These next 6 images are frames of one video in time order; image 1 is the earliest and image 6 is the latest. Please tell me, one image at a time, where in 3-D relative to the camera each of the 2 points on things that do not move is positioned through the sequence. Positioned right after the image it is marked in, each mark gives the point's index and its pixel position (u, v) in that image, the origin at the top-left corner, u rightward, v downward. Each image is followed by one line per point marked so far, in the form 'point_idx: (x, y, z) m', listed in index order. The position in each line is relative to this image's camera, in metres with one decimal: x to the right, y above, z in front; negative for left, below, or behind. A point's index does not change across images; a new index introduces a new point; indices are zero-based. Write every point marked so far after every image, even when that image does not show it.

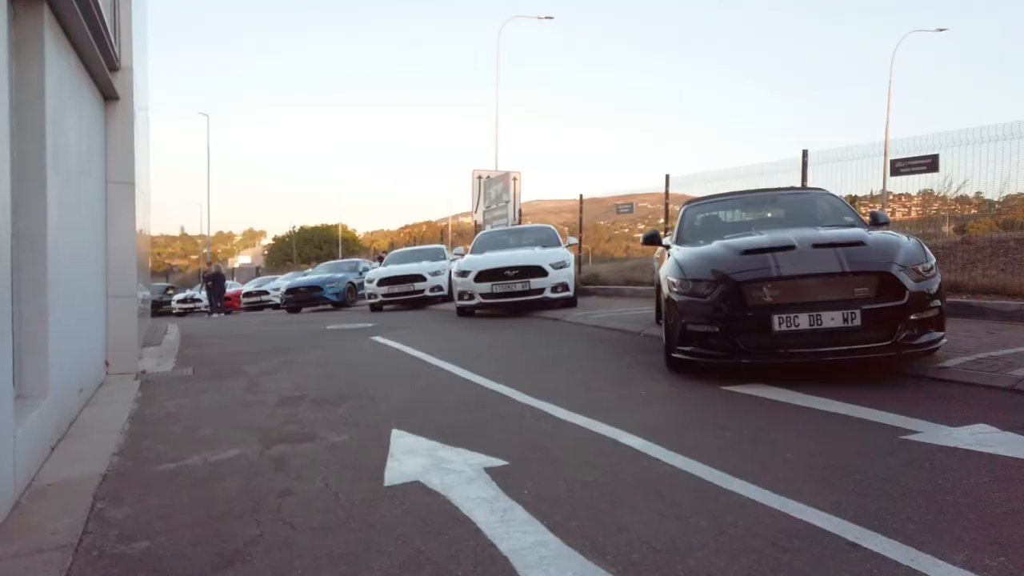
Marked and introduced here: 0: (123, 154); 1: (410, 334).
0: (-4.1, +1.4, +8.0) m
1: (-1.4, -0.6, +10.7) m
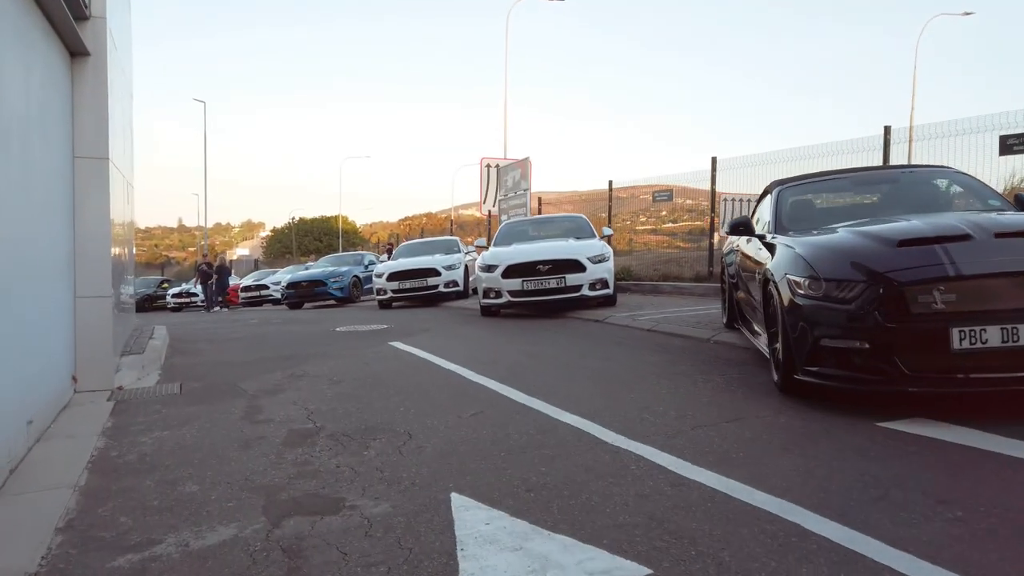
0: (-3.7, +1.4, +6.6) m
1: (-1.0, -0.6, +9.3) m
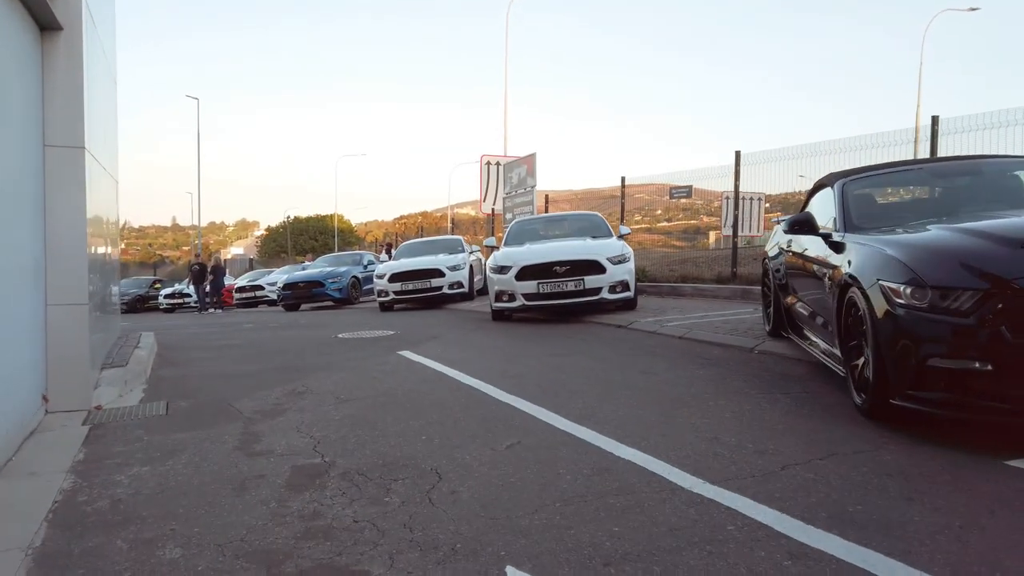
0: (-3.4, +1.4, +5.8) m
1: (-0.8, -0.7, +8.6) m
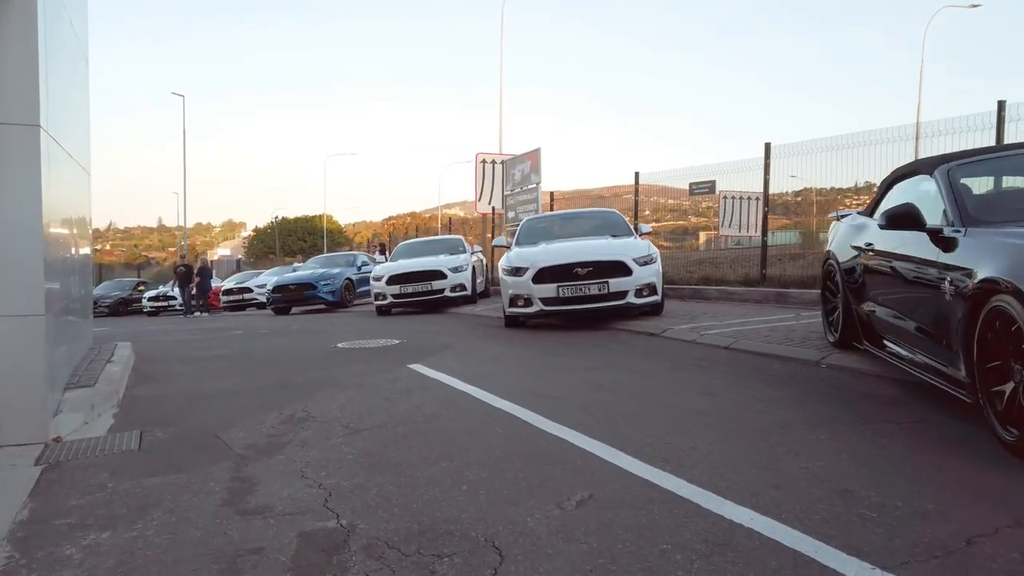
0: (-3.2, +1.3, +4.8) m
1: (-0.5, -0.7, +7.6) m
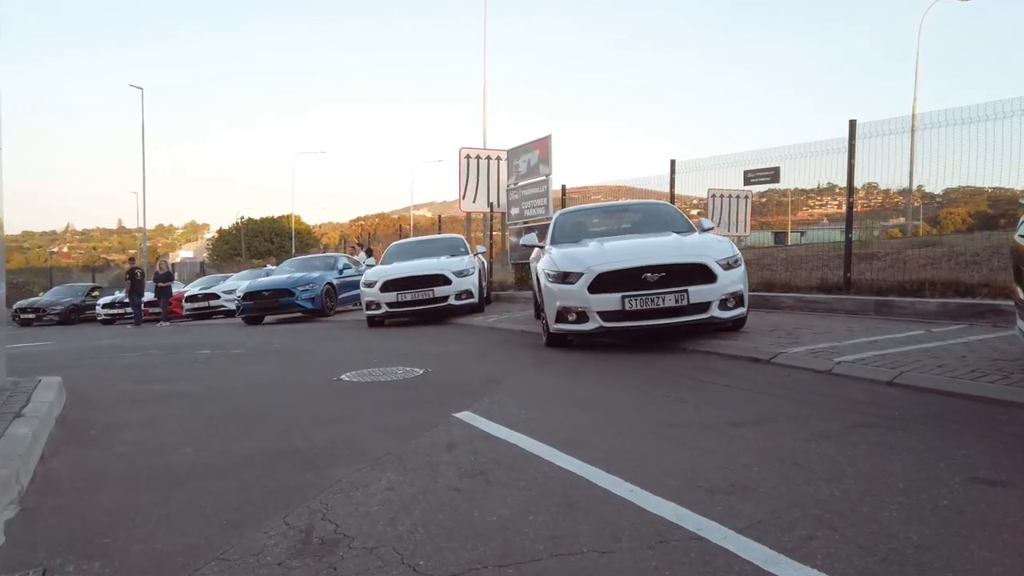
0: (-2.5, +1.2, +2.6) m
1: (+0.1, -0.8, +5.6) m
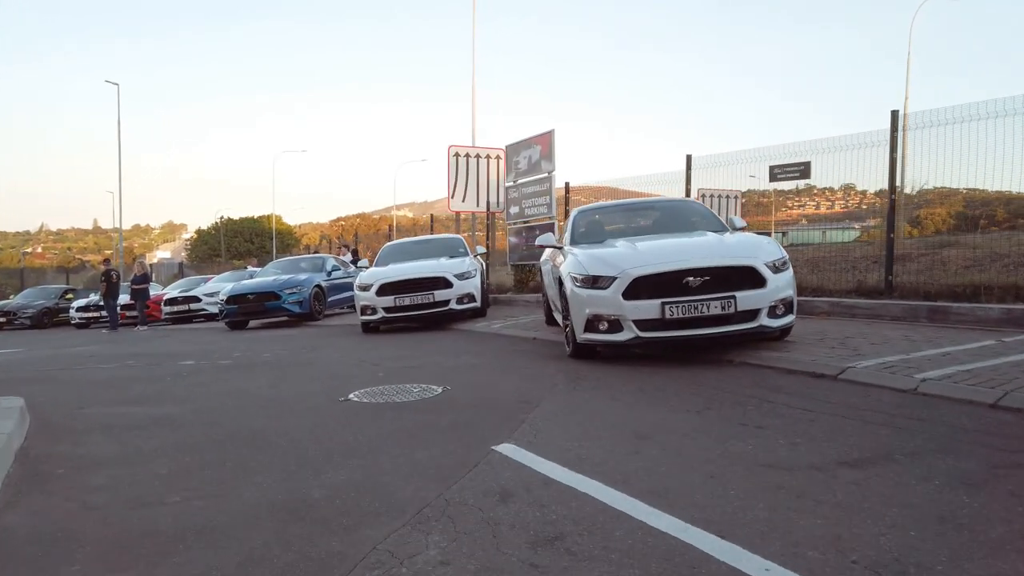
0: (-2.1, +1.2, +1.8) m
1: (+0.3, -0.9, +4.8) m
